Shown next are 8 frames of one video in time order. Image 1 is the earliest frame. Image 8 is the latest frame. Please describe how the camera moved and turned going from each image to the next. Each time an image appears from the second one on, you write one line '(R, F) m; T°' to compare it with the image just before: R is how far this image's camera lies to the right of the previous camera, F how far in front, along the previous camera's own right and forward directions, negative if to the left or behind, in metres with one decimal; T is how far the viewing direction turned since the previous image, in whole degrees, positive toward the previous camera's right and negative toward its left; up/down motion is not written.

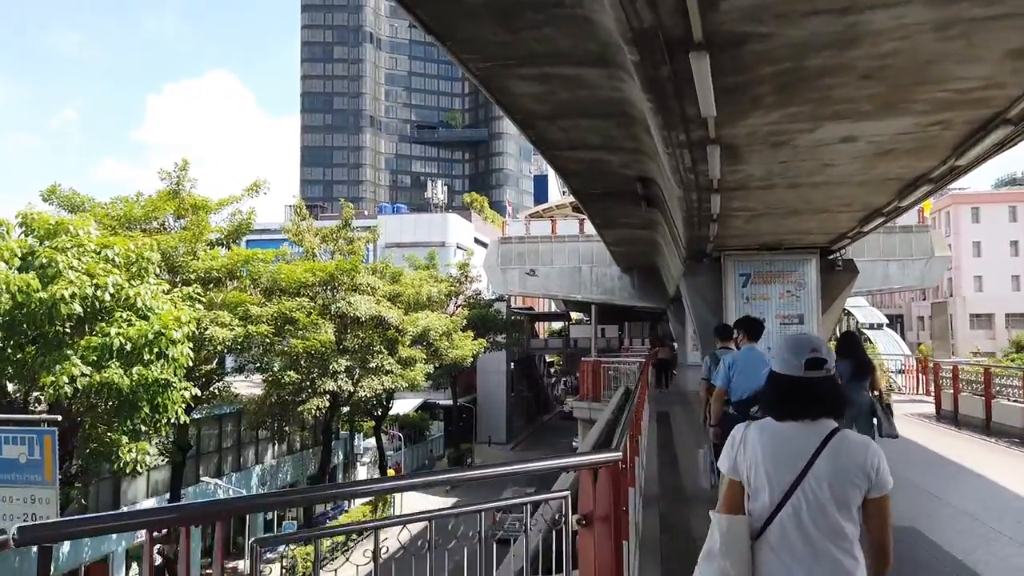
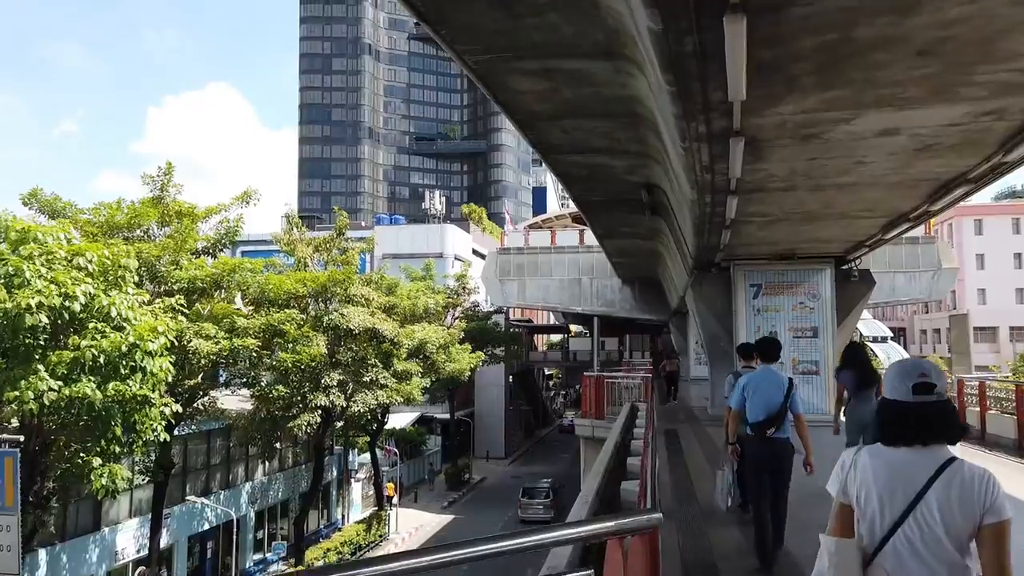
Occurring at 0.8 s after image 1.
(0.0, +0.6) m; 0°
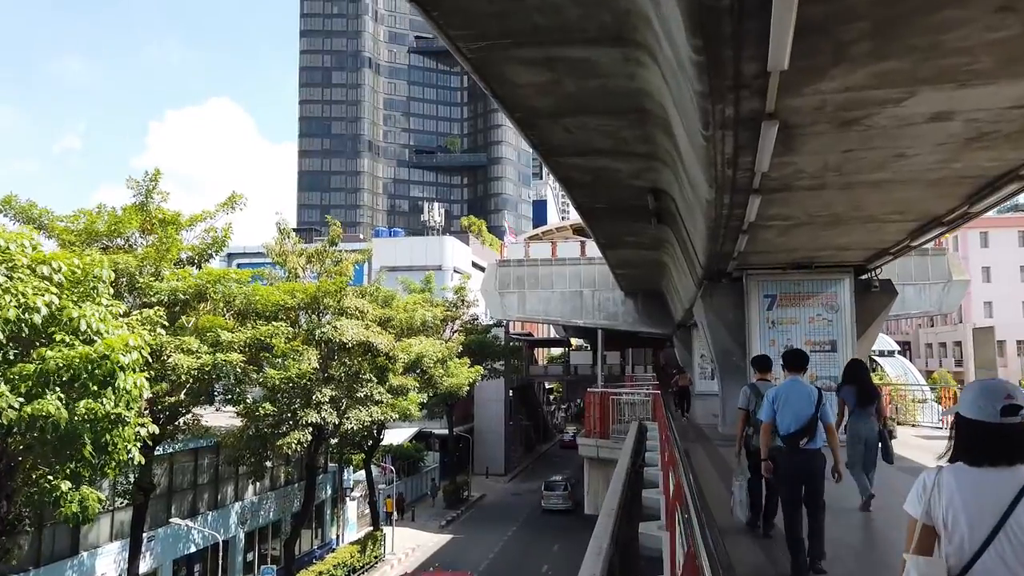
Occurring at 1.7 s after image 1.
(0.0, +0.7) m; 0°
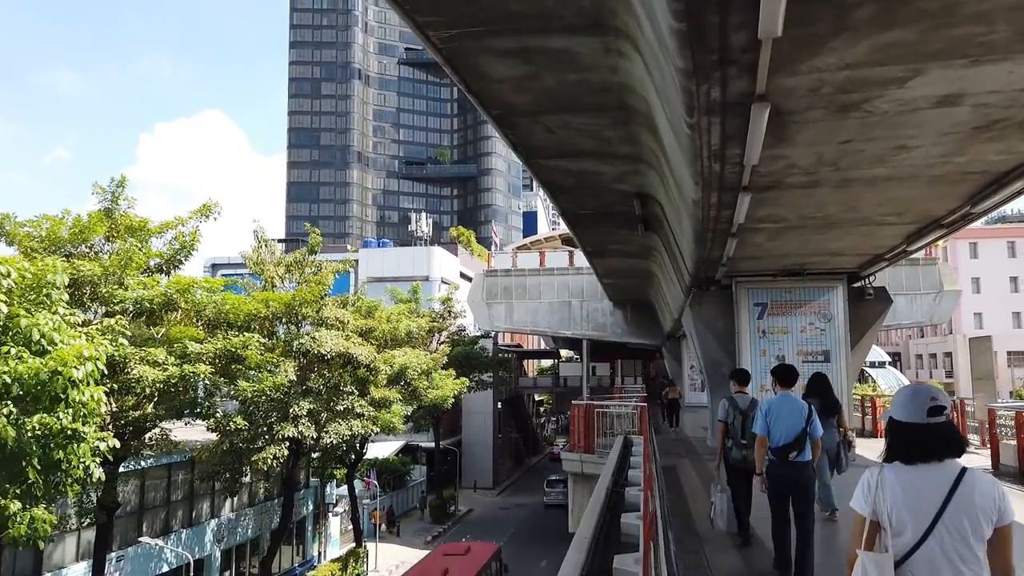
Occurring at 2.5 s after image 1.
(+0.1, +0.5) m; +1°
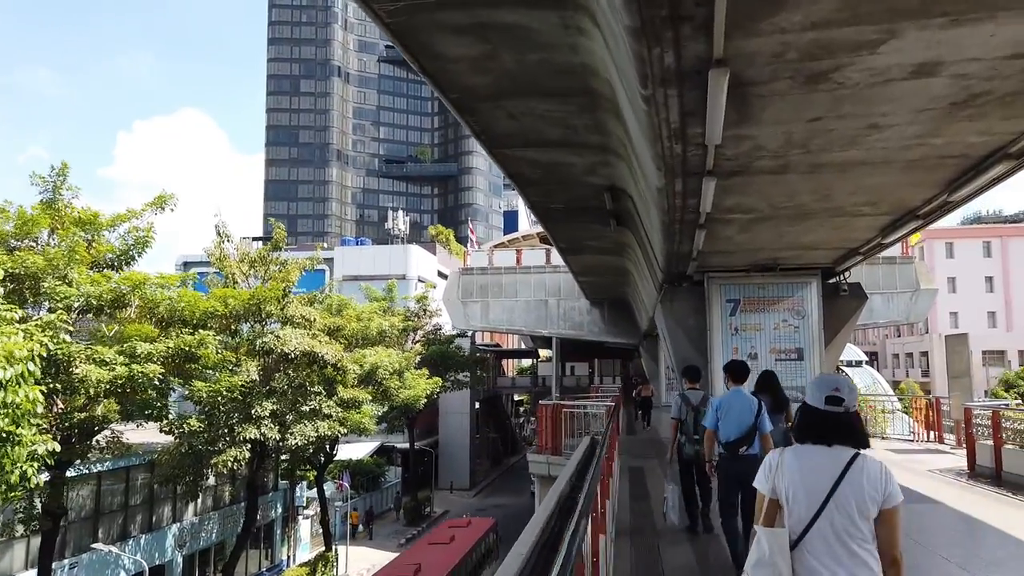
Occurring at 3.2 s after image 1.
(+0.2, +0.4) m; +1°
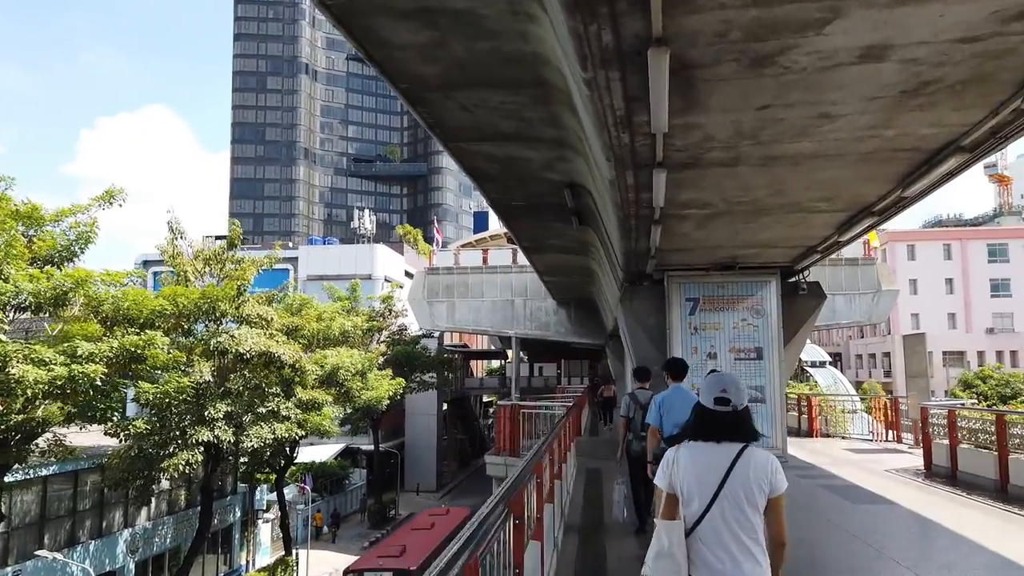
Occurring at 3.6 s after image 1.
(+0.2, +0.2) m; +2°
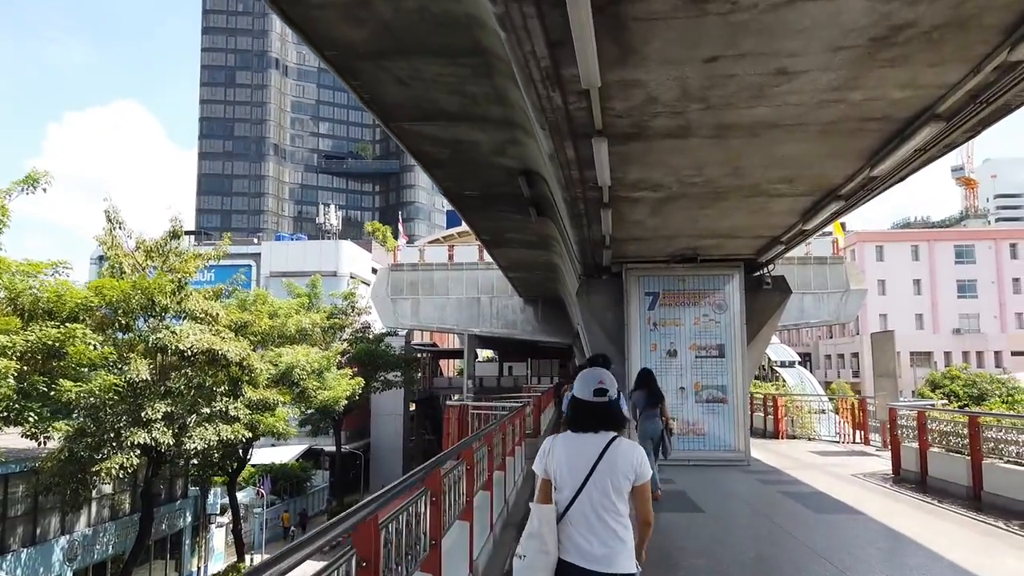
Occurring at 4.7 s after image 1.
(+0.3, +0.6) m; +2°
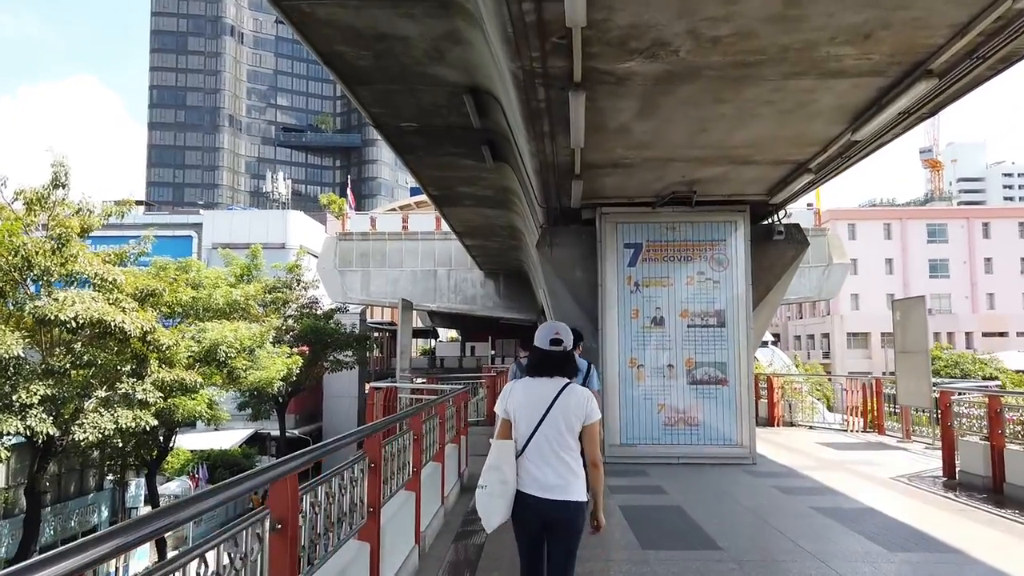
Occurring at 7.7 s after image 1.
(+0.2, +2.1) m; +3°
